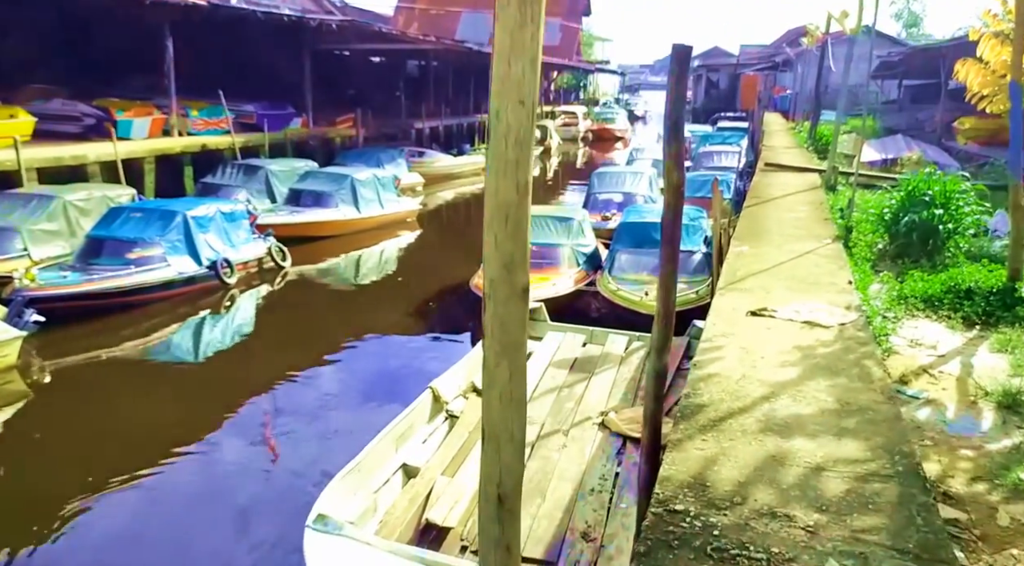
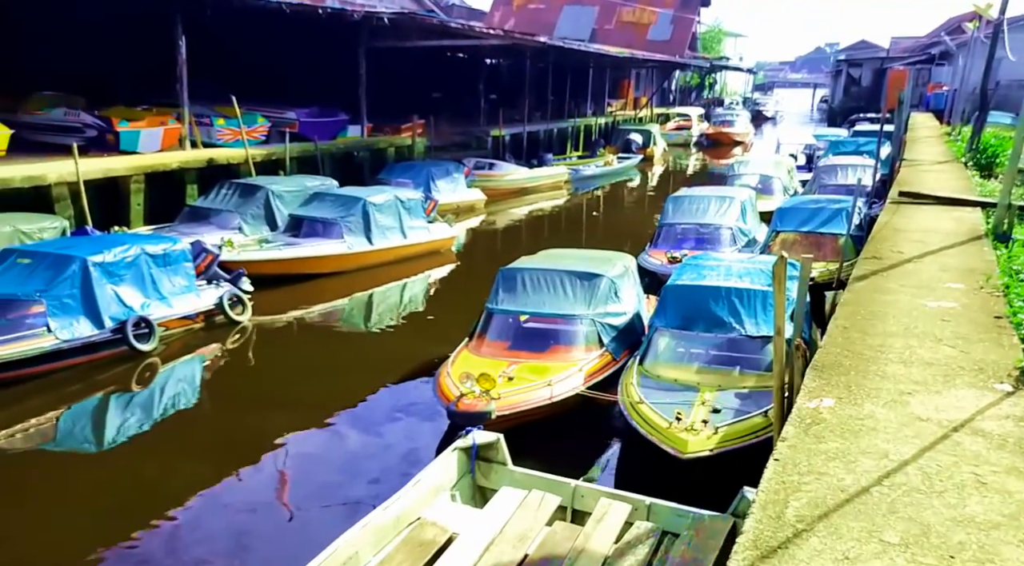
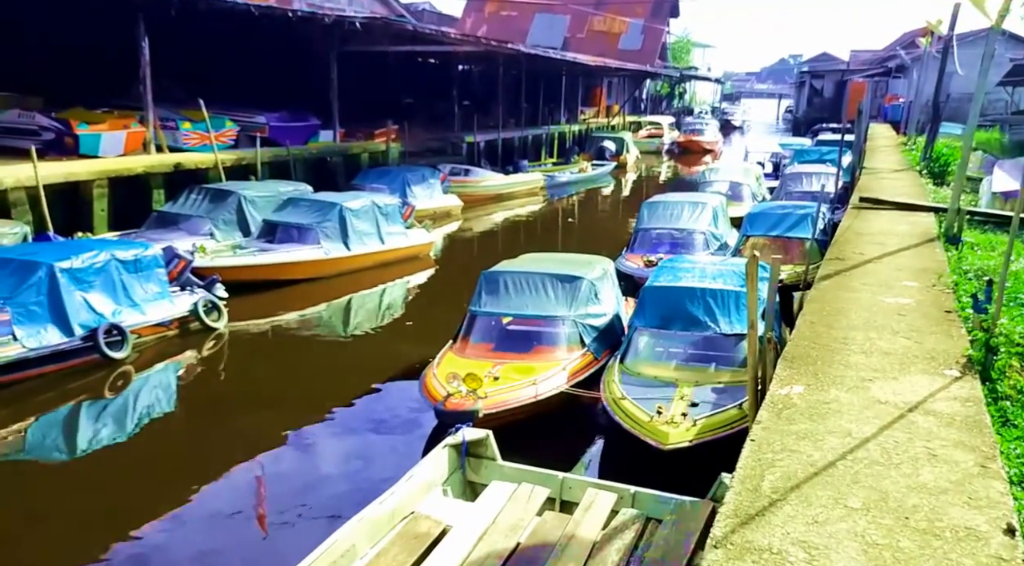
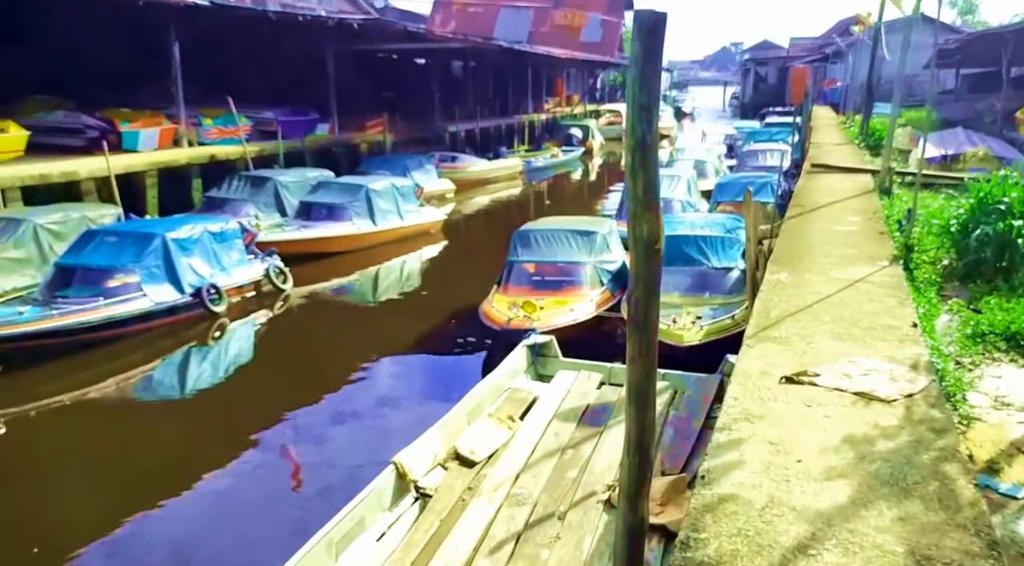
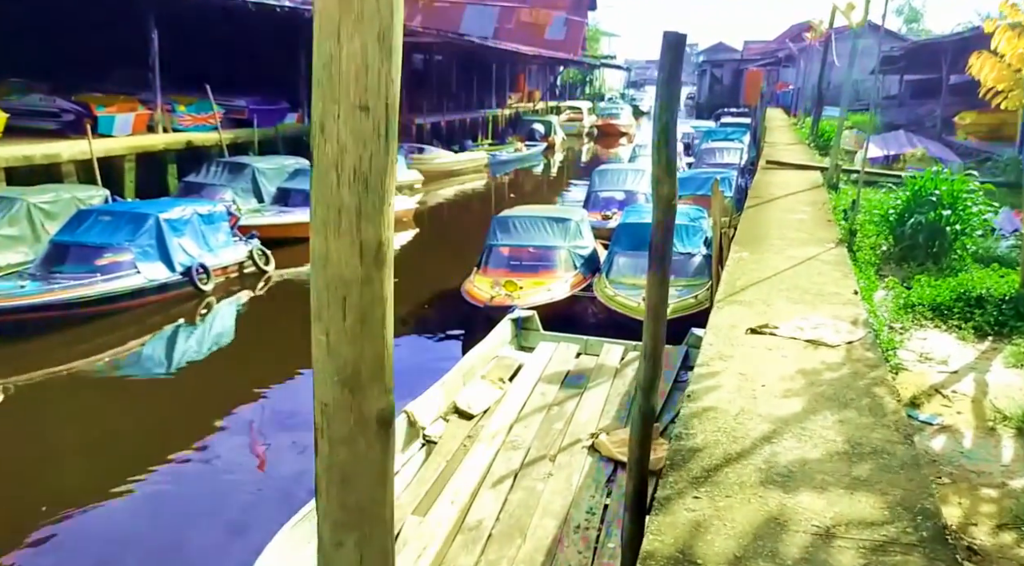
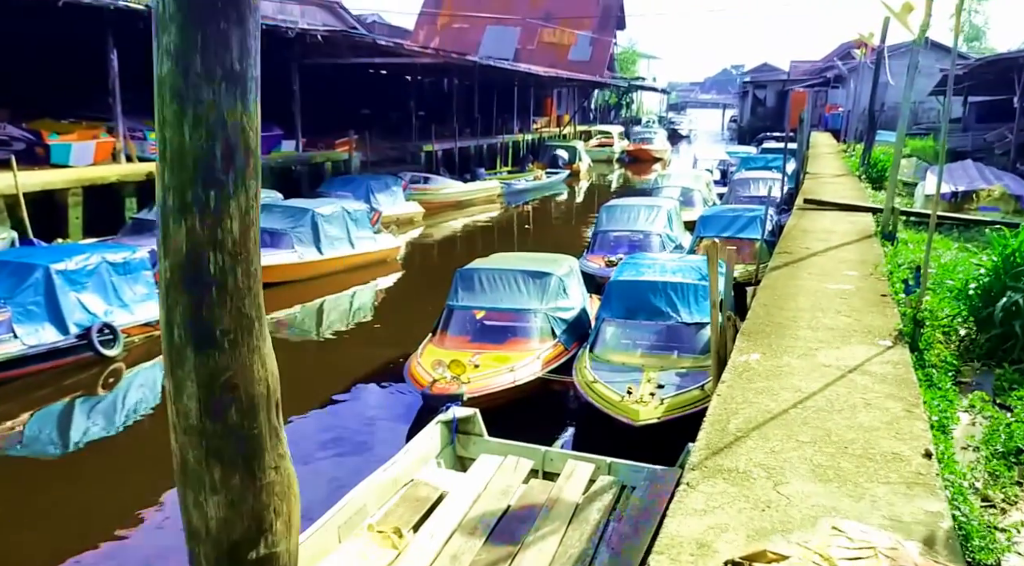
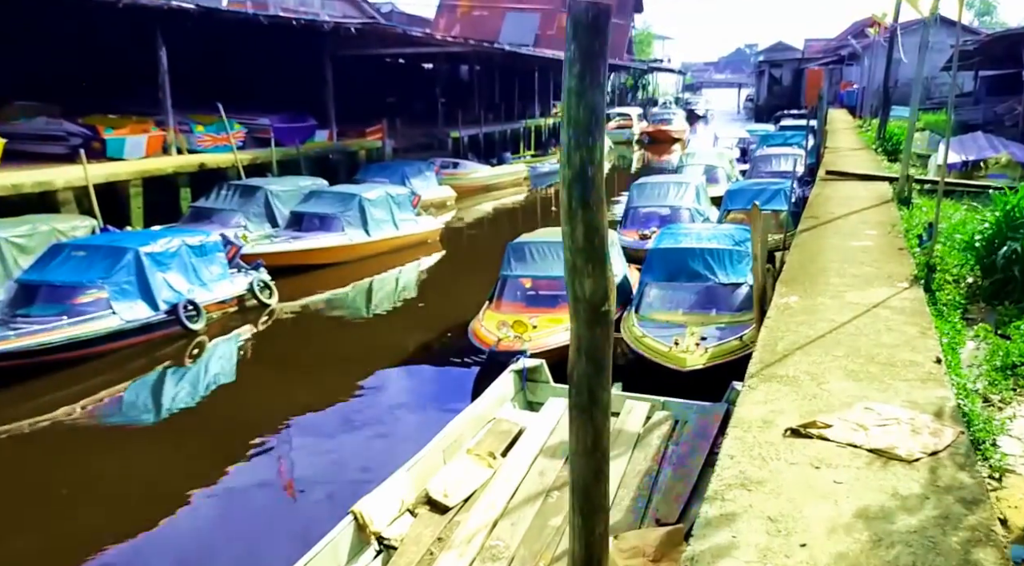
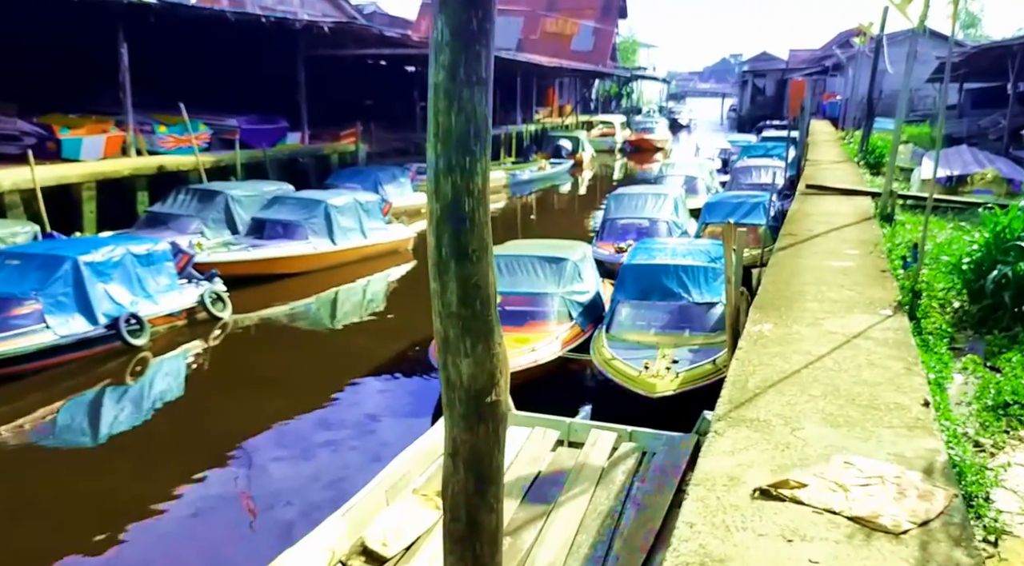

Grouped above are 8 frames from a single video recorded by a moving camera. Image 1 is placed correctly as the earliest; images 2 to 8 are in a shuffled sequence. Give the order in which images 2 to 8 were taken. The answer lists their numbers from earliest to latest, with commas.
5, 4, 7, 8, 6, 3, 2
